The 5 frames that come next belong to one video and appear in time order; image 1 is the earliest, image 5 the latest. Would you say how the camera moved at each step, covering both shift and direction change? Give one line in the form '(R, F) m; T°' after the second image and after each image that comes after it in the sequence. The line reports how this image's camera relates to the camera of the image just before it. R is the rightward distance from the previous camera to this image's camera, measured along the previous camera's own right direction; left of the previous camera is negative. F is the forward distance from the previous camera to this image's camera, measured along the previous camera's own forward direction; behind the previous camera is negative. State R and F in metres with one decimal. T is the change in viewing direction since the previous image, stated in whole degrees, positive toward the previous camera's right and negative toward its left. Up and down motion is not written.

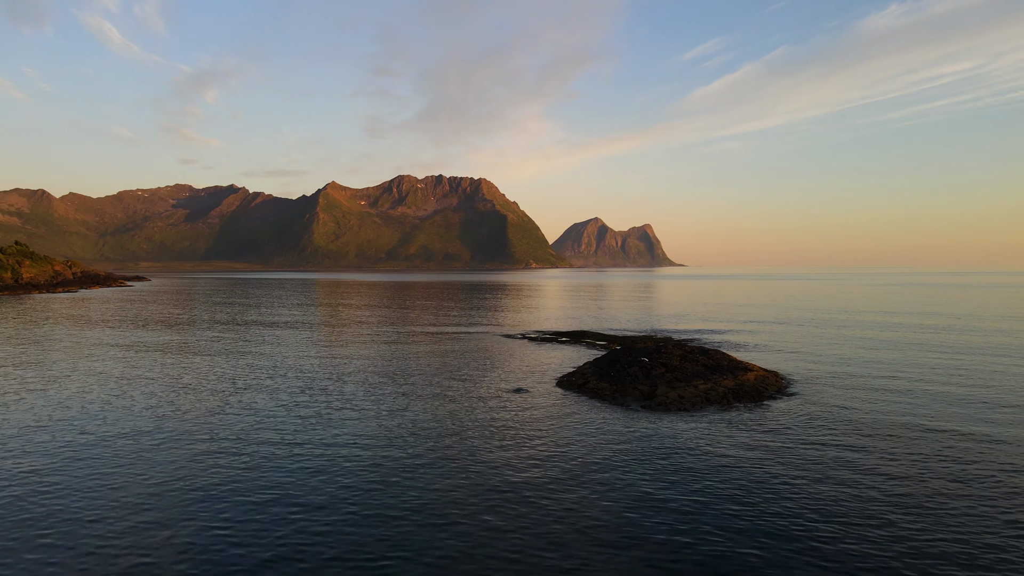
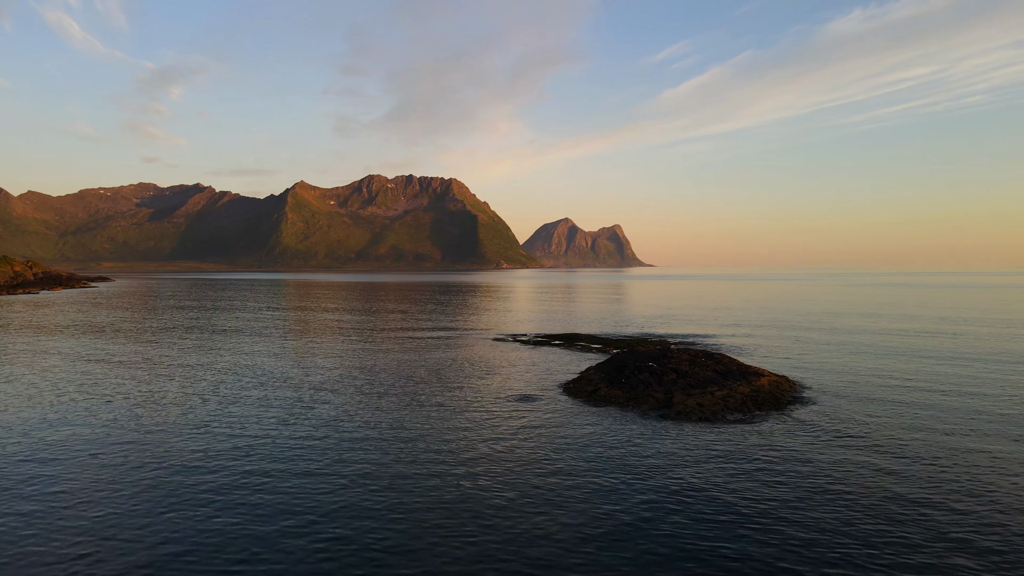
(-0.3, +0.2) m; +3°
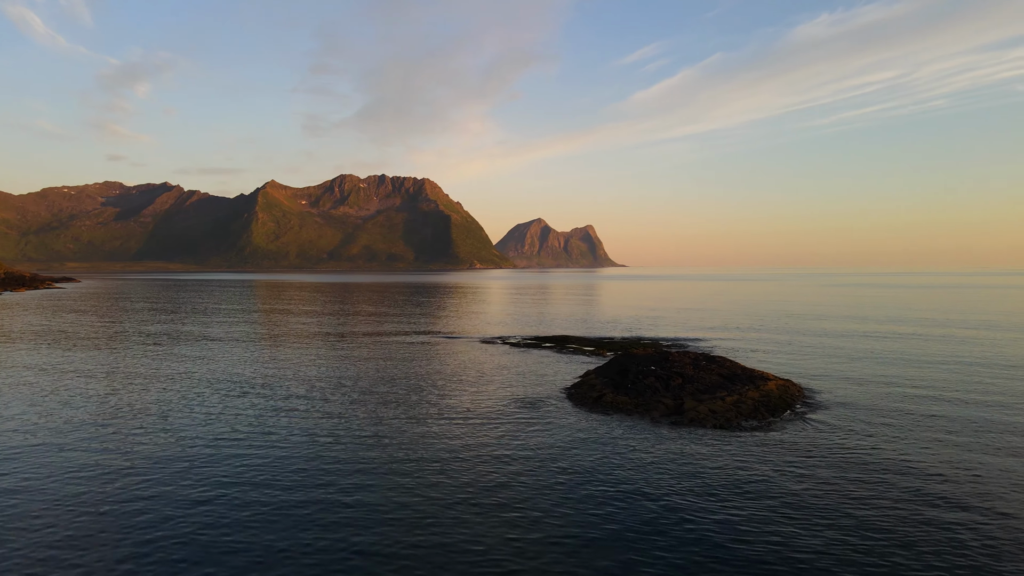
(+0.3, -0.8) m; +3°
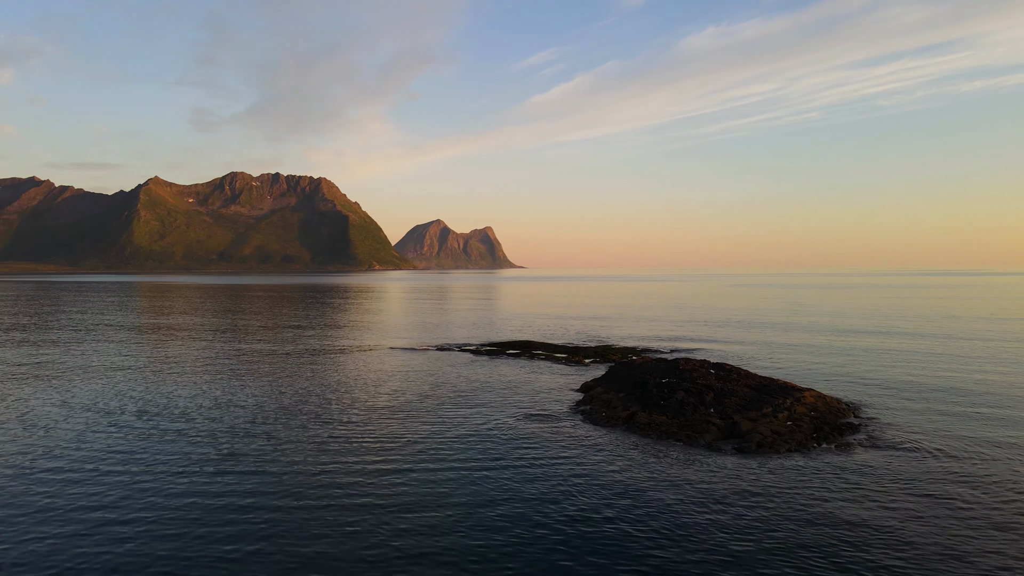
(-1.3, +0.8) m; +9°
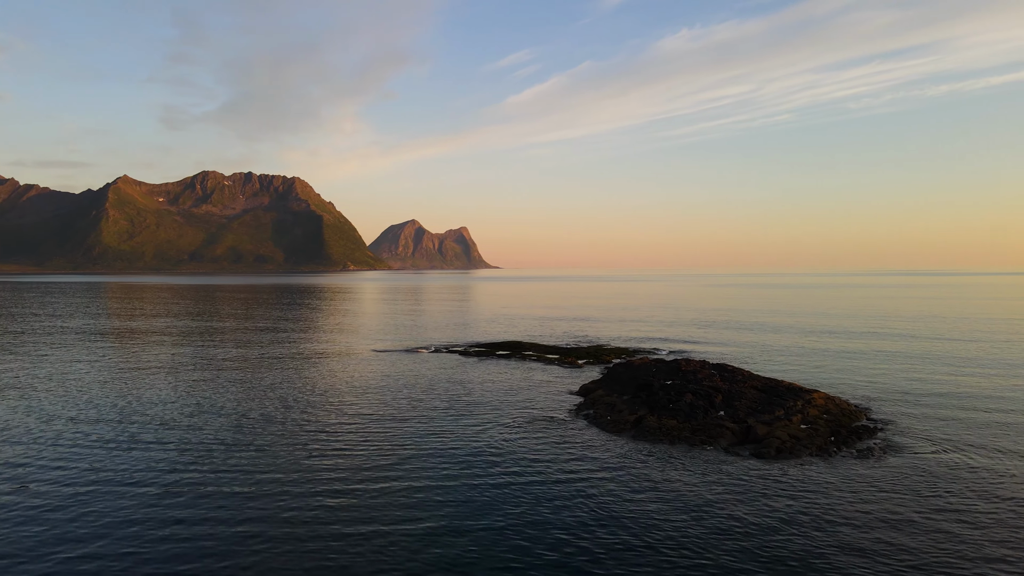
(-0.3, +0.2) m; +2°
